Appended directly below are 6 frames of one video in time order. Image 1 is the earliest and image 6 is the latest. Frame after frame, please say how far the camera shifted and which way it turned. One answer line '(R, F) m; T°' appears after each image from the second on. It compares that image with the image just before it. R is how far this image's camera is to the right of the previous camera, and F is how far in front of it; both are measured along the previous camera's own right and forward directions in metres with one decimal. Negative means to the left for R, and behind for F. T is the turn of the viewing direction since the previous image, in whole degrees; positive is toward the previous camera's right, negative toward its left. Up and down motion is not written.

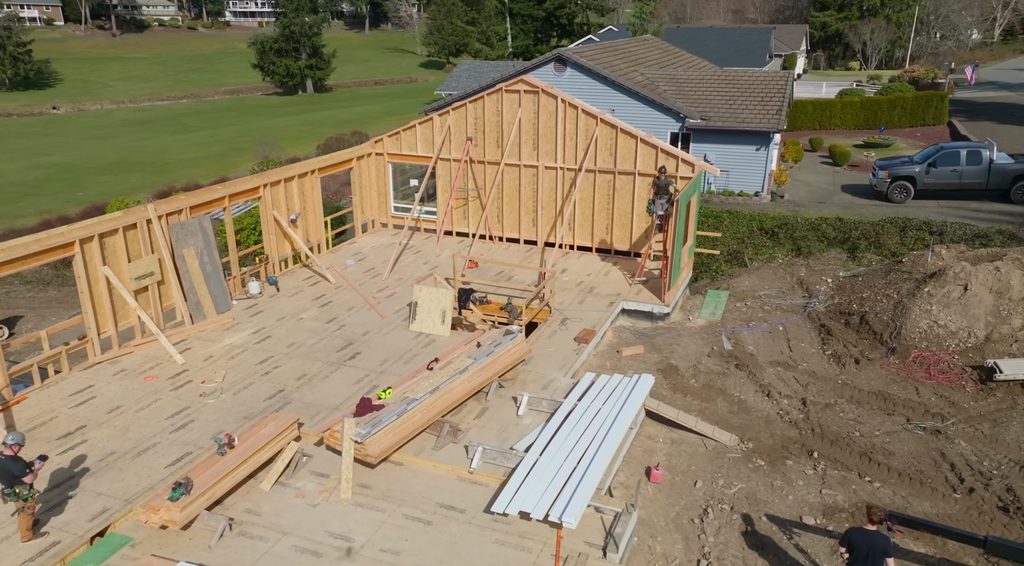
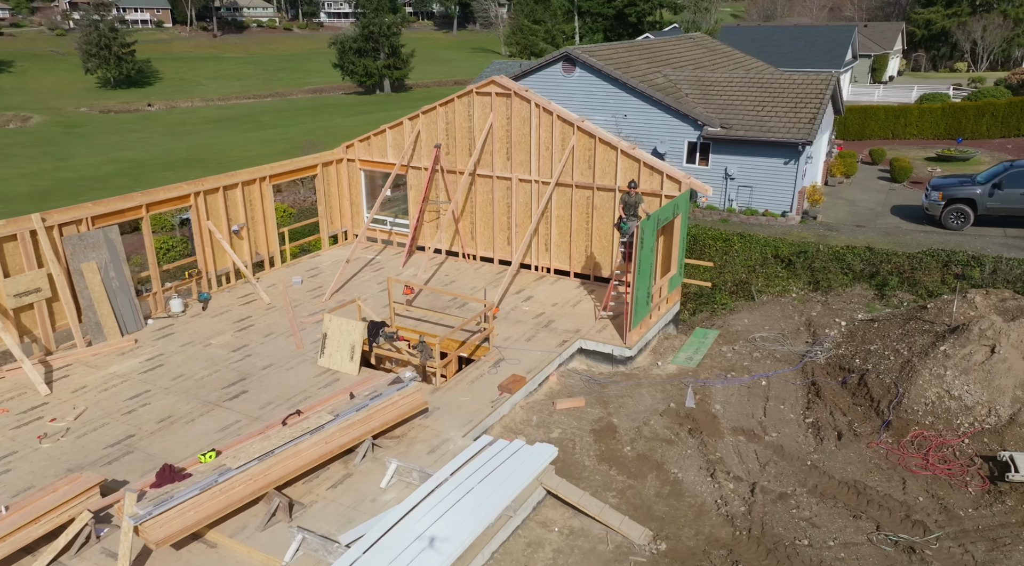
(+2.4, +1.9) m; -7°
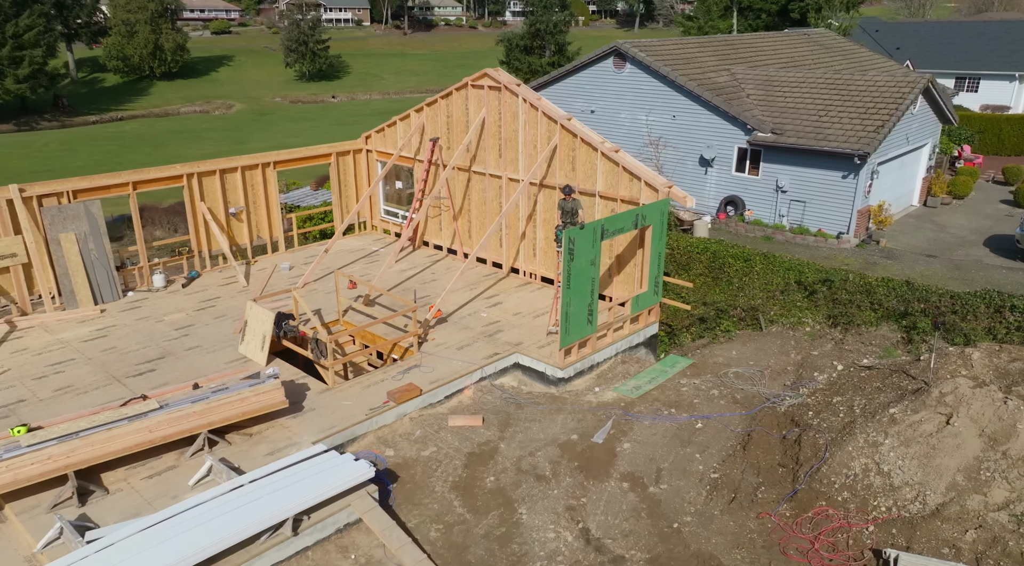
(+3.6, +1.1) m; -13°
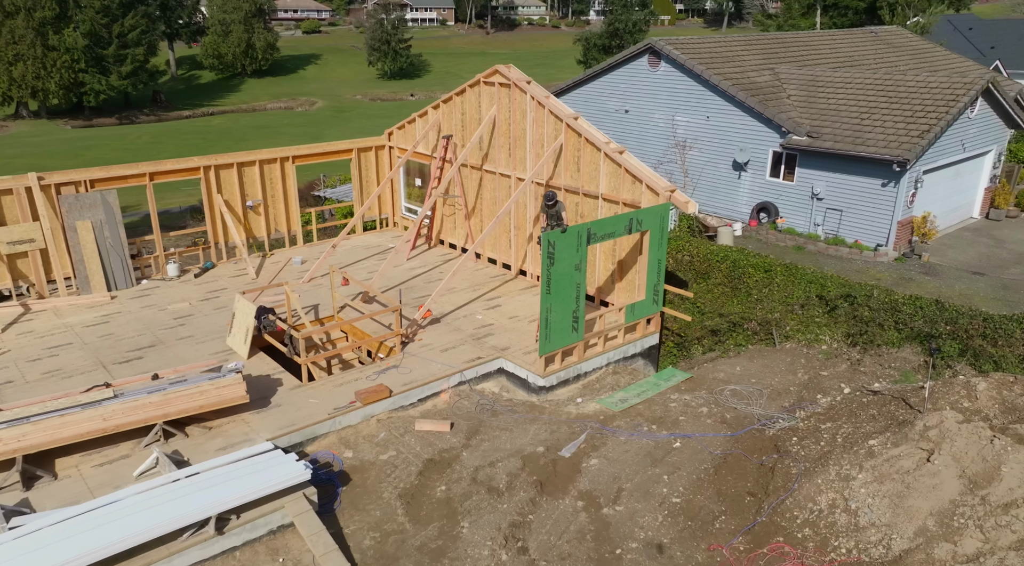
(+1.4, +0.4) m; -6°
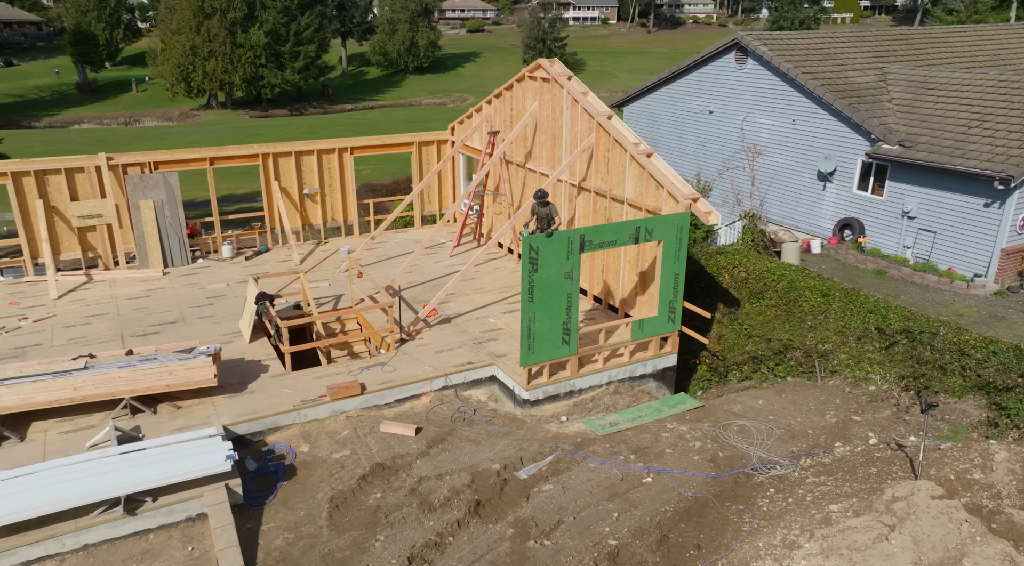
(+2.2, +0.8) m; -12°
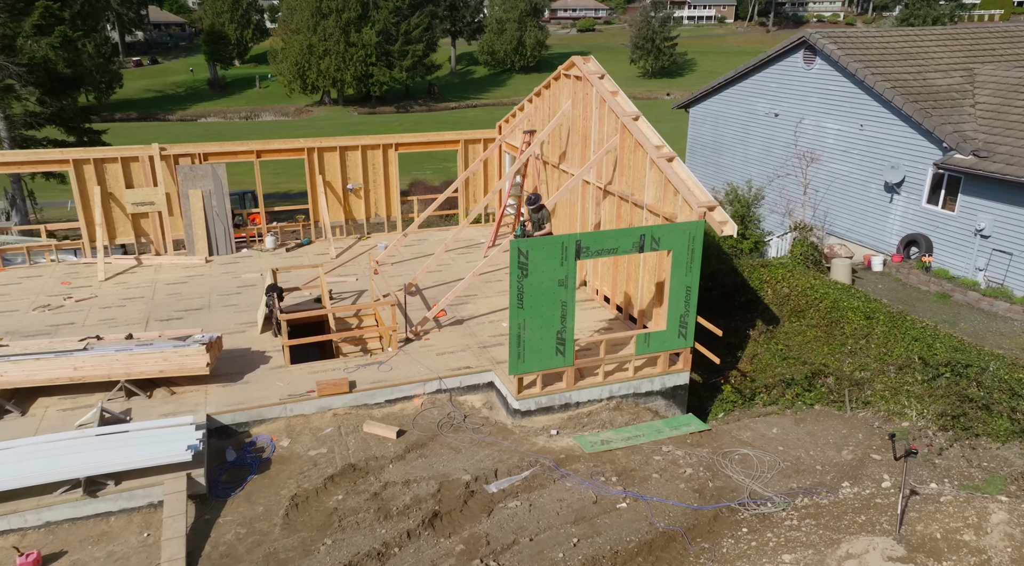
(+1.4, +0.4) m; -8°
